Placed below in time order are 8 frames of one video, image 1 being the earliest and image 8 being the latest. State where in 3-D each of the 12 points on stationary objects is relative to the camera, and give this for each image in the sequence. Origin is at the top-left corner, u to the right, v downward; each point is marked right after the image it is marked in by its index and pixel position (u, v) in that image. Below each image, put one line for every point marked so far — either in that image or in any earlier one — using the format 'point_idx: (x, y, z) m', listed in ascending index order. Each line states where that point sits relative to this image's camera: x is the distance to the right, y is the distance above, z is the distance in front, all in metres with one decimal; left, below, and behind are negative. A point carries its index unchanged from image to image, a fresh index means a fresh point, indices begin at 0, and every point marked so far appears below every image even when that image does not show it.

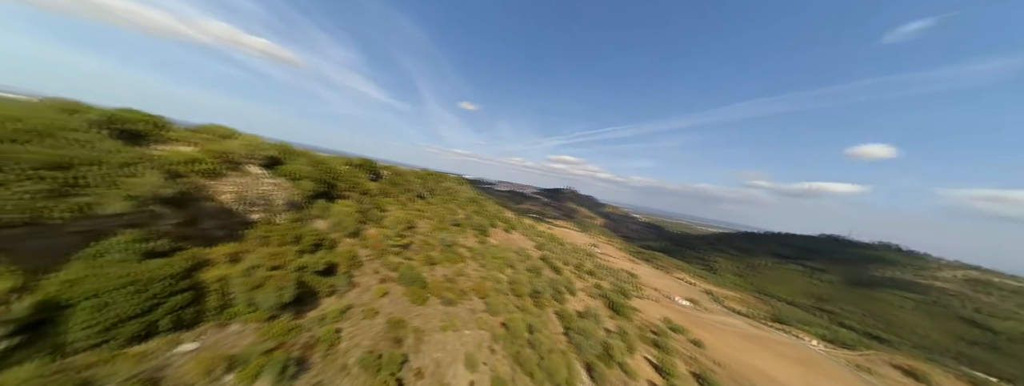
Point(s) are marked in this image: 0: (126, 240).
0: (-14.9, -1.8, +9.6) m
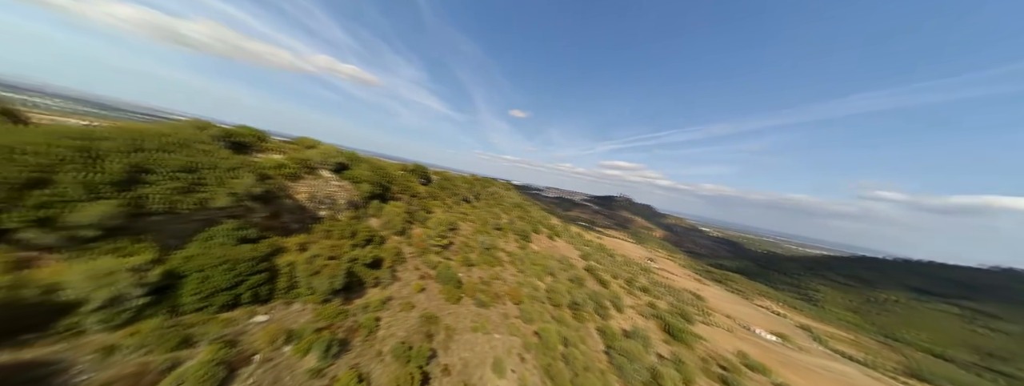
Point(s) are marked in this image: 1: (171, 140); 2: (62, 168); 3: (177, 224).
0: (-14.0, -1.7, +12.3) m
1: (-17.5, +2.6, +12.3) m
2: (-16.6, +0.9, +9.0) m
3: (-14.8, -1.3, +11.1) m
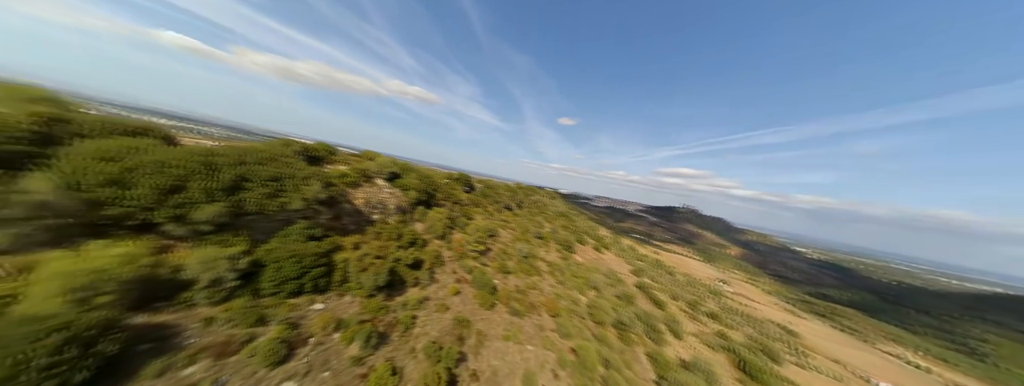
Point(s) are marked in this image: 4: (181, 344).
0: (-12.5, -2.0, +14.7) m
1: (-15.9, +2.3, +15.5) m
2: (-15.6, +0.7, +12.1) m
3: (-13.5, -1.6, +13.7) m
4: (-12.1, -5.5, +9.1) m
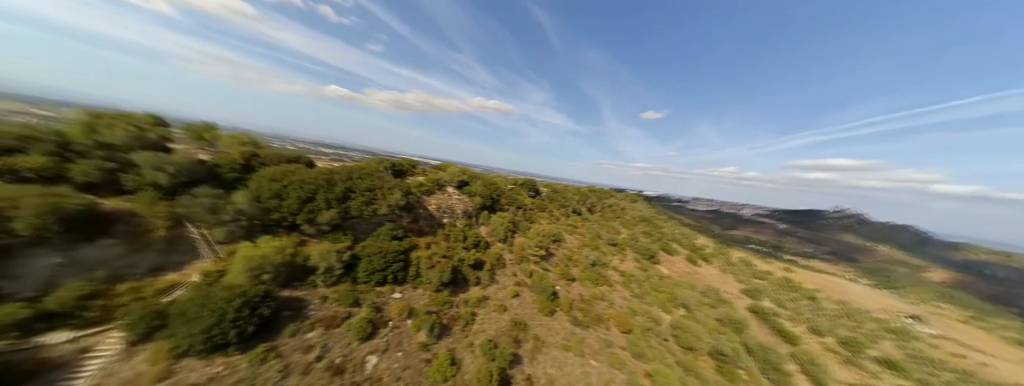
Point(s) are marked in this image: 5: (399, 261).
0: (-9.0, -2.6, +18.0) m
1: (-12.1, +1.6, +19.9) m
2: (-12.9, +0.1, +16.4) m
3: (-10.3, -2.1, +17.3) m
4: (-10.3, -6.0, +12.5) m
5: (-7.5, -4.6, +16.7) m
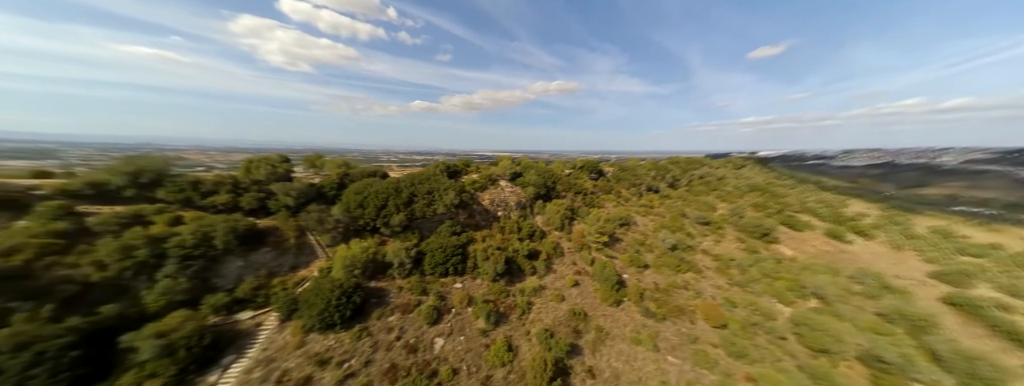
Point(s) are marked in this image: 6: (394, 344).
0: (-5.2, -2.6, +19.9) m
1: (-8.1, +1.4, +22.4) m
2: (-9.6, -0.4, +19.4) m
3: (-6.7, -2.4, +19.6) m
4: (-7.5, -6.5, +15.1) m
5: (-3.9, -4.6, +18.3) m
6: (-6.4, -8.1, +13.4) m
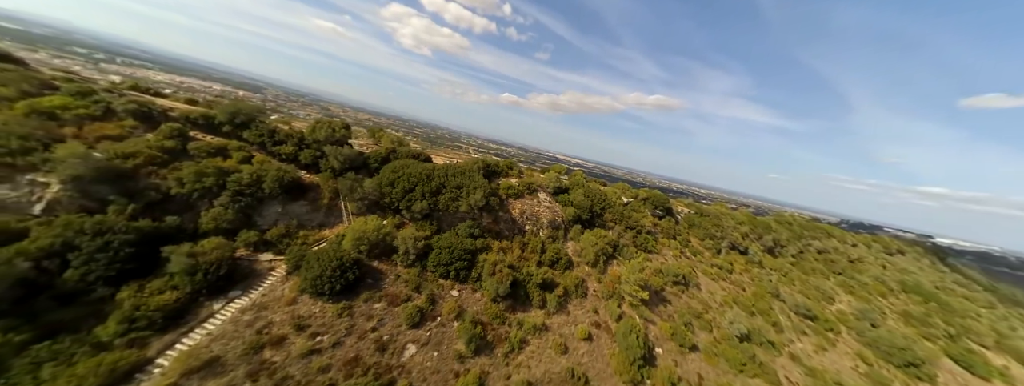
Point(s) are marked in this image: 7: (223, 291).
0: (-3.4, -2.5, +18.7) m
1: (-4.5, +2.0, +21.8) m
2: (-7.1, +0.8, +19.3) m
3: (-4.8, -1.8, +18.9) m
4: (-7.8, -5.5, +14.8) m
5: (-3.1, -4.7, +17.0) m
6: (-7.5, -7.3, +12.9) m
7: (-14.5, -4.9, +12.6) m
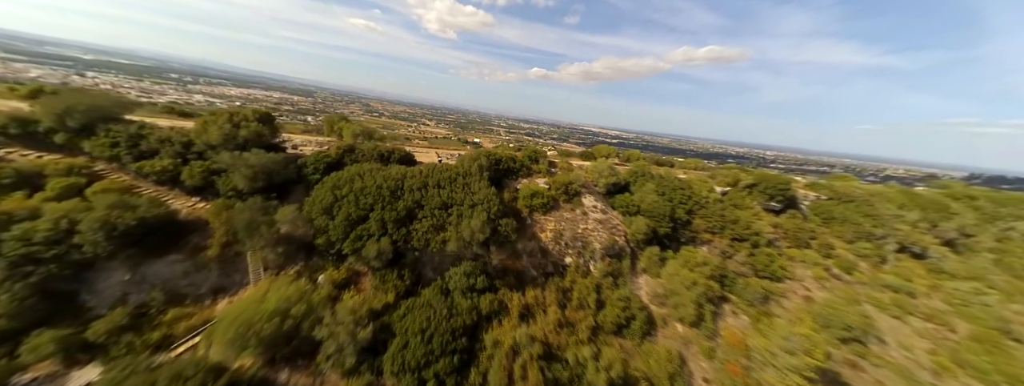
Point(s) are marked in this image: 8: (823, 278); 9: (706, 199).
0: (-2.2, -3.5, +10.3) m
1: (-3.1, +1.2, +13.1) m
2: (-6.0, -0.4, +11.2) m
3: (-3.6, -2.9, +10.6) m
4: (-6.8, -7.1, +7.3) m
5: (-2.0, -5.8, +8.7) m
6: (-6.7, -9.0, +5.5) m
7: (-13.8, -7.1, +6.0) m
8: (+21.0, -5.3, +15.8) m
9: (+13.3, -0.5, +15.9) m
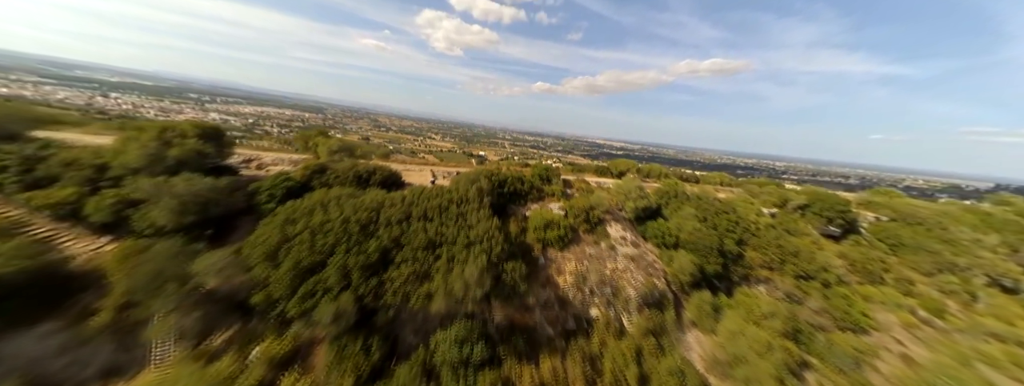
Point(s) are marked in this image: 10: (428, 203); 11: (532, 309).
0: (-1.9, -4.6, +7.3) m
1: (-2.8, -0.1, +10.3) m
2: (-5.7, -1.7, +8.4) m
3: (-3.3, -4.1, +7.6) m
4: (-6.5, -8.1, +4.2) m
5: (-1.7, -6.9, +5.5) m
6: (-6.4, -9.9, +2.3) m
7: (-13.6, -8.1, +3.0) m
8: (+21.4, -6.6, +12.2) m
9: (+13.6, -1.8, +12.6) m
10: (-3.0, 0.0, +10.2) m
11: (+0.7, -4.4, +8.3) m
